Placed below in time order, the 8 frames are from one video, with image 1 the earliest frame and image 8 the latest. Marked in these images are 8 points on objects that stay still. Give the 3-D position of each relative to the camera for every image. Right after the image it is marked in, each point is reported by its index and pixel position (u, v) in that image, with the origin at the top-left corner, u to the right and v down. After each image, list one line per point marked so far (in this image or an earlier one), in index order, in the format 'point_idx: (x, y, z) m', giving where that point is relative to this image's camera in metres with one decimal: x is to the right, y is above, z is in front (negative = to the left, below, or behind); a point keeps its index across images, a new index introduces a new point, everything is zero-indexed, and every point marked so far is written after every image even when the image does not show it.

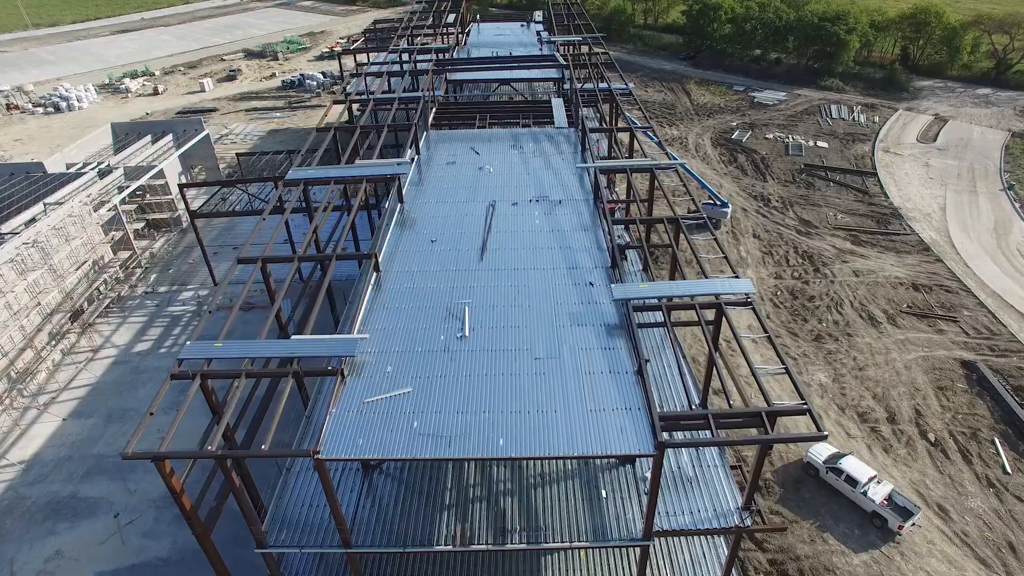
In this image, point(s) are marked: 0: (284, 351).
0: (-3.9, -1.1, +10.8) m
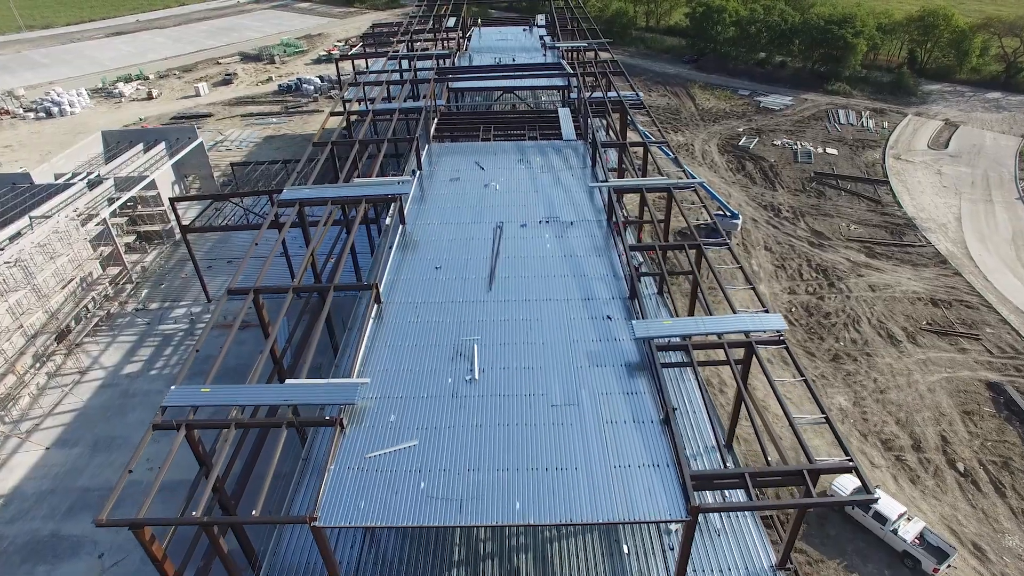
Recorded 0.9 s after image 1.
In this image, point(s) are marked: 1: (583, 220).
0: (-3.7, -1.8, +9.9) m
1: (+1.8, +1.7, +15.2) m
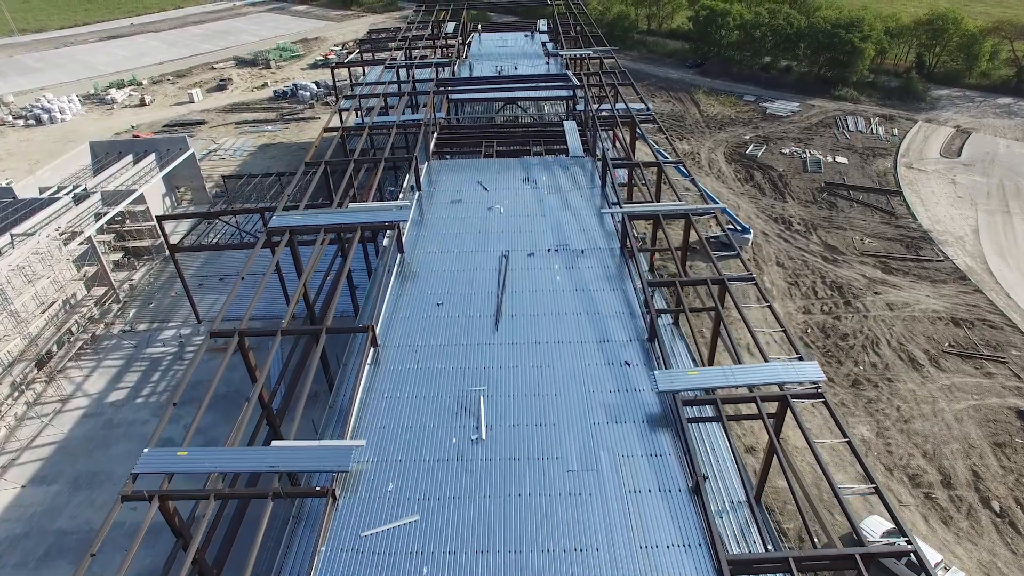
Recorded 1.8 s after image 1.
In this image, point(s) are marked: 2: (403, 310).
0: (-3.6, -2.5, +8.9) m
1: (+1.9, +0.9, +14.2) m
2: (-2.2, -0.5, +12.5) m
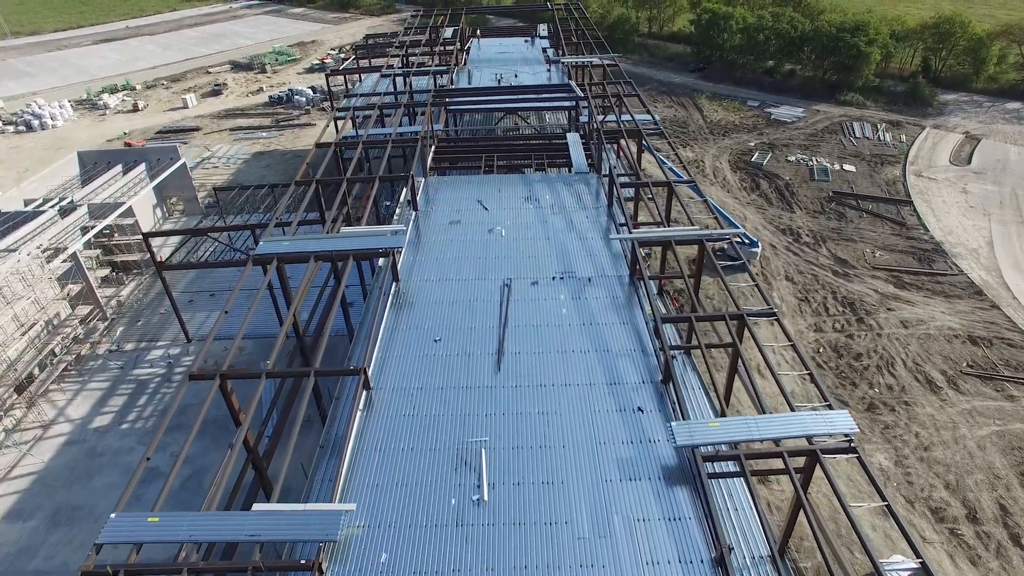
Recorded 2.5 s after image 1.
0: (-3.5, -3.2, +8.0) m
1: (+1.9, +0.3, +13.4) m
2: (-2.2, -1.1, +11.7) m
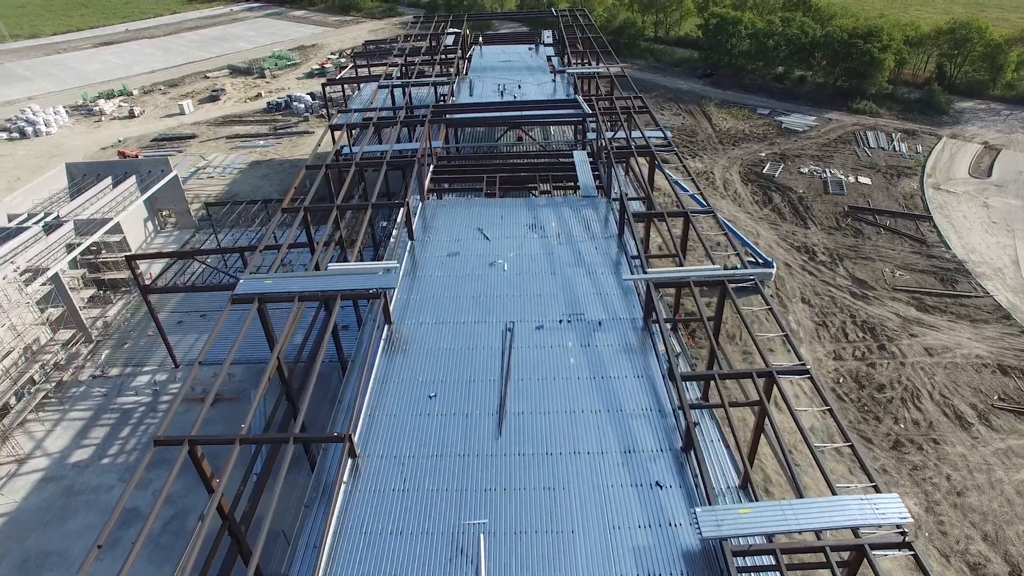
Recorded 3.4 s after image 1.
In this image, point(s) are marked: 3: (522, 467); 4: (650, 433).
0: (-3.5, -4.0, +6.9) m
1: (+2.0, -0.6, +12.2) m
2: (-2.1, -1.9, +10.5) m
3: (+0.2, -2.6, +9.3) m
4: (+2.2, -2.2, +9.8) m
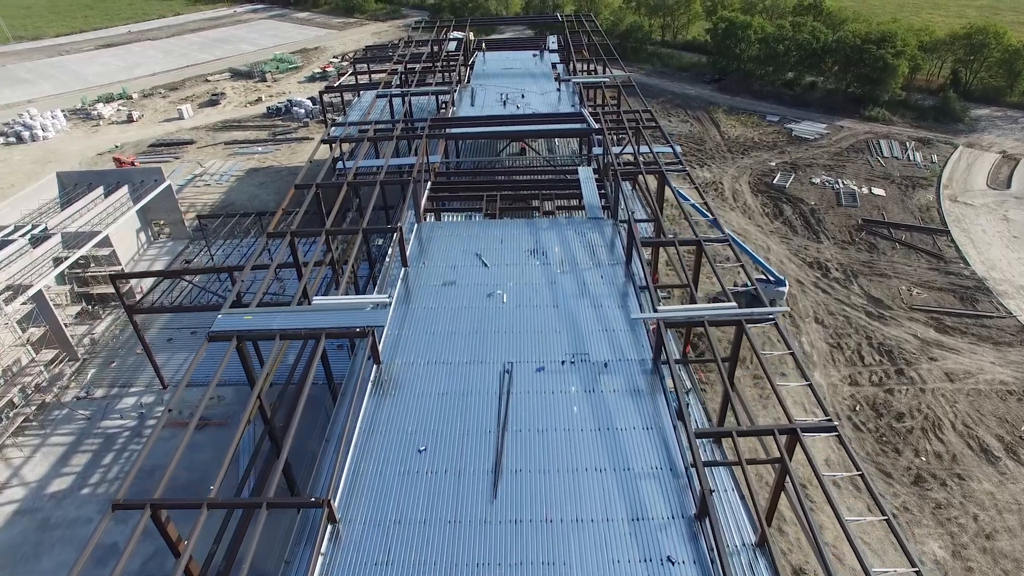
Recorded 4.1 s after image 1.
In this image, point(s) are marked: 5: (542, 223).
0: (-3.6, -4.7, +6.0) m
1: (+2.0, -1.3, +11.3) m
2: (-2.2, -2.6, +9.6) m
3: (+0.1, -3.3, +8.3) m
4: (+2.1, -2.9, +8.8) m
5: (+0.8, +1.6, +15.7) m
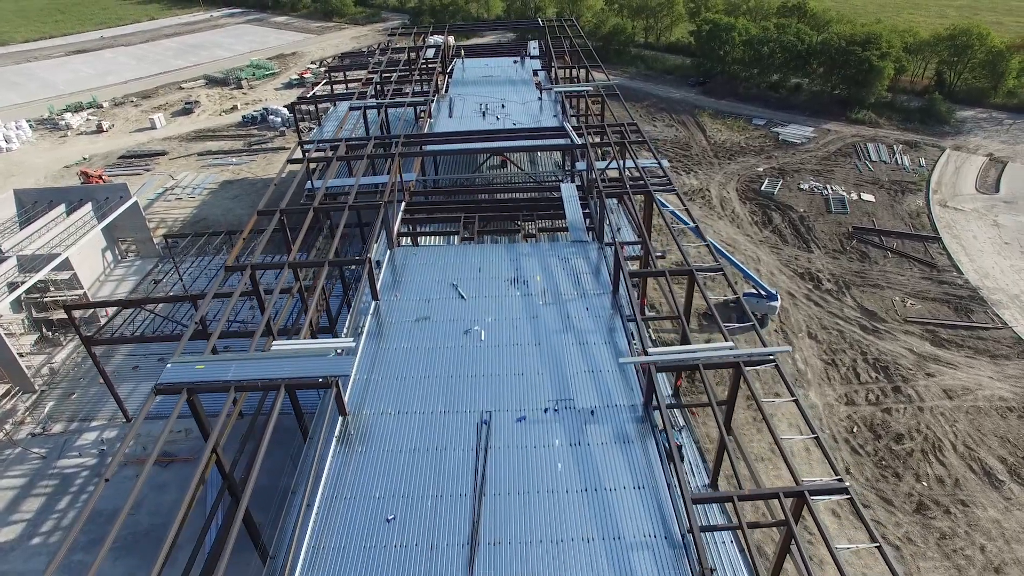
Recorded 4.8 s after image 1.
0: (-3.8, -5.4, +5.0) m
1: (+1.6, -1.9, +10.4) m
2: (-2.5, -3.3, +8.6) m
3: (-0.2, -4.0, +7.4) m
4: (+1.8, -3.6, +7.9) m
5: (+0.3, +0.9, +14.8) m
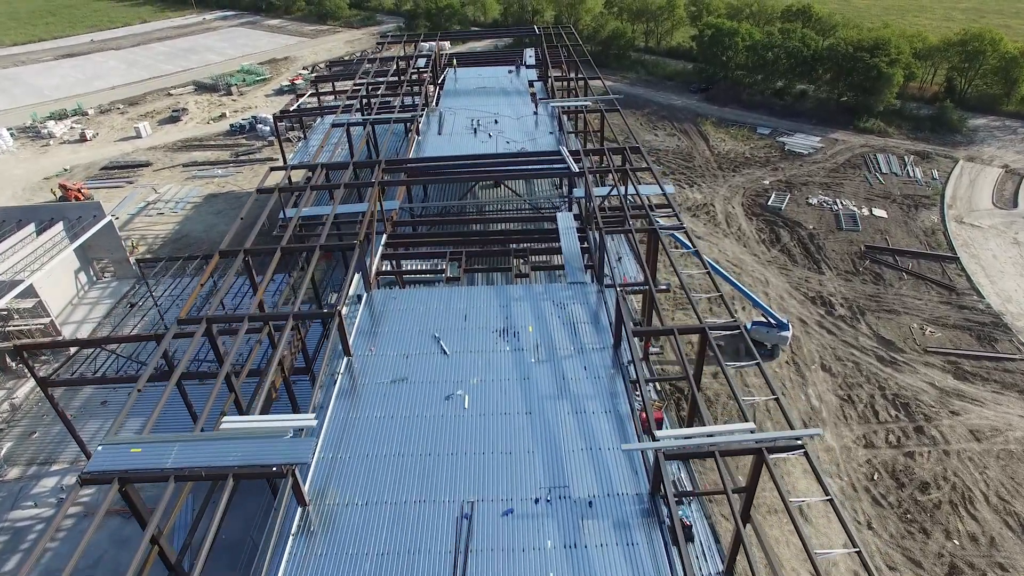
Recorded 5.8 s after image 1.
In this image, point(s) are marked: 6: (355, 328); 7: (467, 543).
0: (-4.0, -6.4, +3.5) m
1: (+1.4, -2.9, +8.9) m
2: (-2.7, -4.3, +7.2) m
3: (-0.4, -5.0, +5.9) m
4: (+1.6, -4.6, +6.5) m
5: (+0.1, -0.1, +13.3) m
6: (-3.1, -0.8, +12.6) m
7: (-0.6, -3.4, +8.3) m
